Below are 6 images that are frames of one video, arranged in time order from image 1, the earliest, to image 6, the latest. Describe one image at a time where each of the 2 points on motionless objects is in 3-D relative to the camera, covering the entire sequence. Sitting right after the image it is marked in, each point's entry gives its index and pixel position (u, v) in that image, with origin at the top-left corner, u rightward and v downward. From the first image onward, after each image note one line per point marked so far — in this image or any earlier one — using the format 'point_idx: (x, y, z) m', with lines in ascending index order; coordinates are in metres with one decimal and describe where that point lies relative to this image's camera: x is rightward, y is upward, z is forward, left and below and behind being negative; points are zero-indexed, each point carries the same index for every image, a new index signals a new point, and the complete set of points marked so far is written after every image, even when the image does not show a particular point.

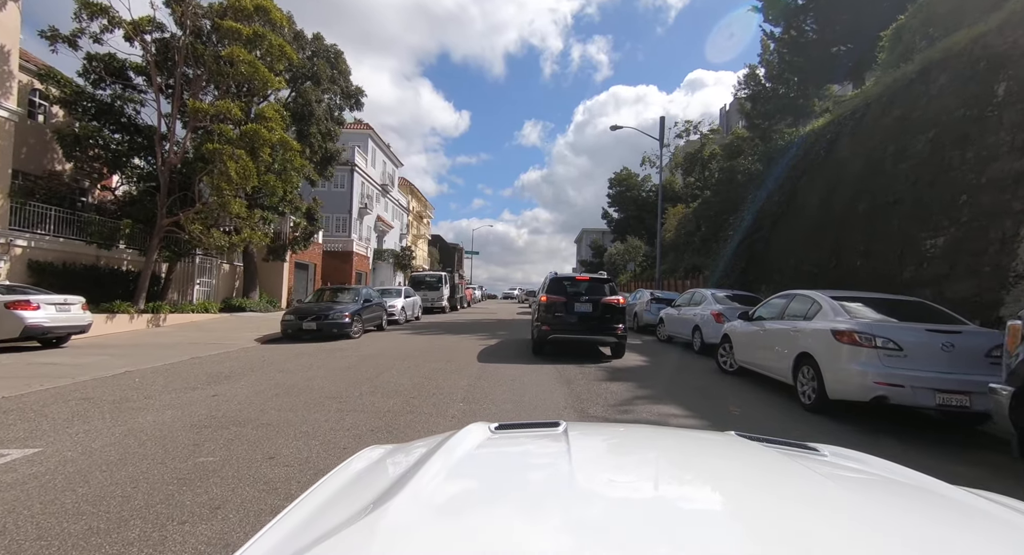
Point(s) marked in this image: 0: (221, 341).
0: (-6.4, -1.4, +11.6) m
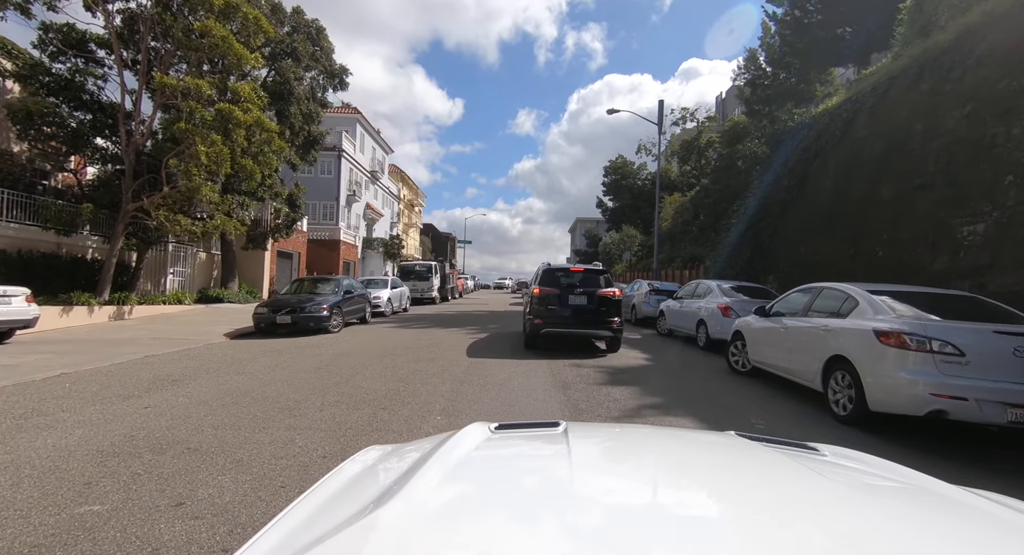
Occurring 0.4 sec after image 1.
0: (-6.6, -1.2, +10.9) m
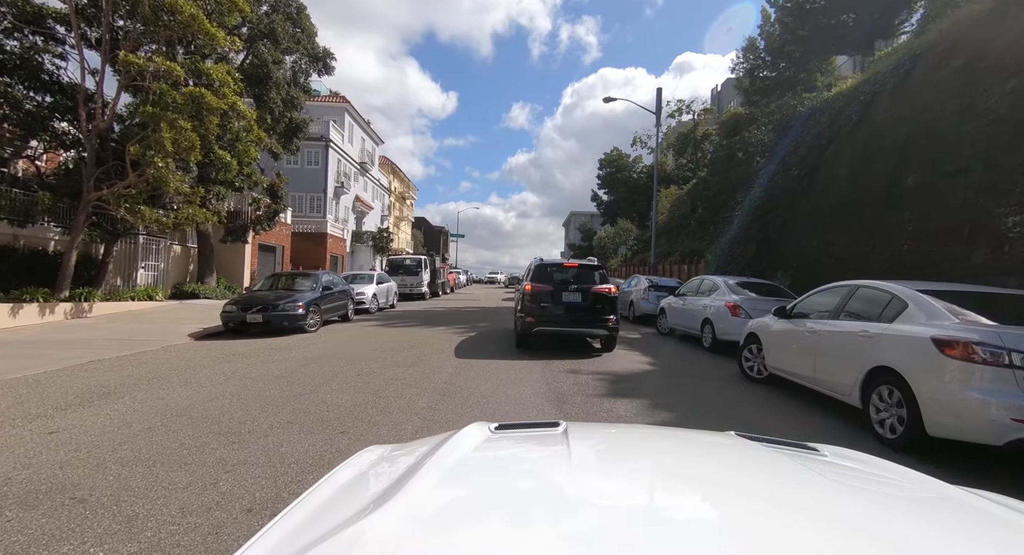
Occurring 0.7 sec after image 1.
0: (-6.8, -1.1, +10.1) m
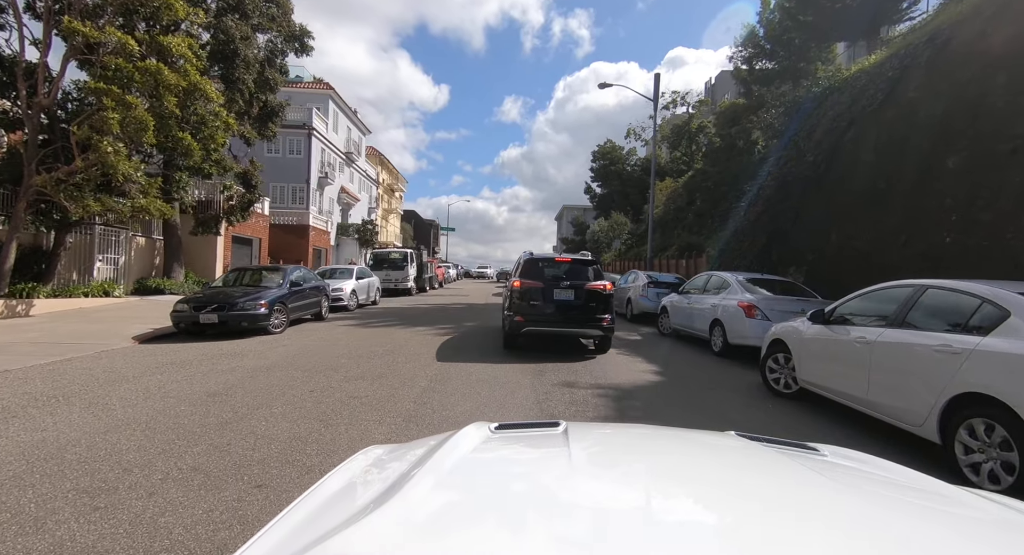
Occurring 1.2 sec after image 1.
0: (-7.0, -1.0, +9.2) m
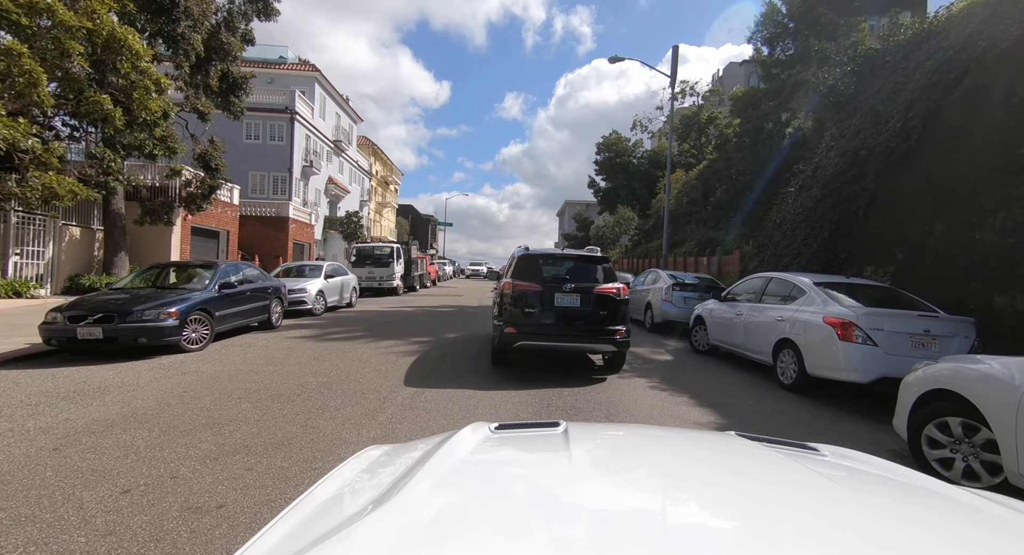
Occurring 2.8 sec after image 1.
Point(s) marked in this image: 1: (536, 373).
0: (-7.0, -1.0, +7.2) m
1: (+0.5, -1.5, +8.6) m
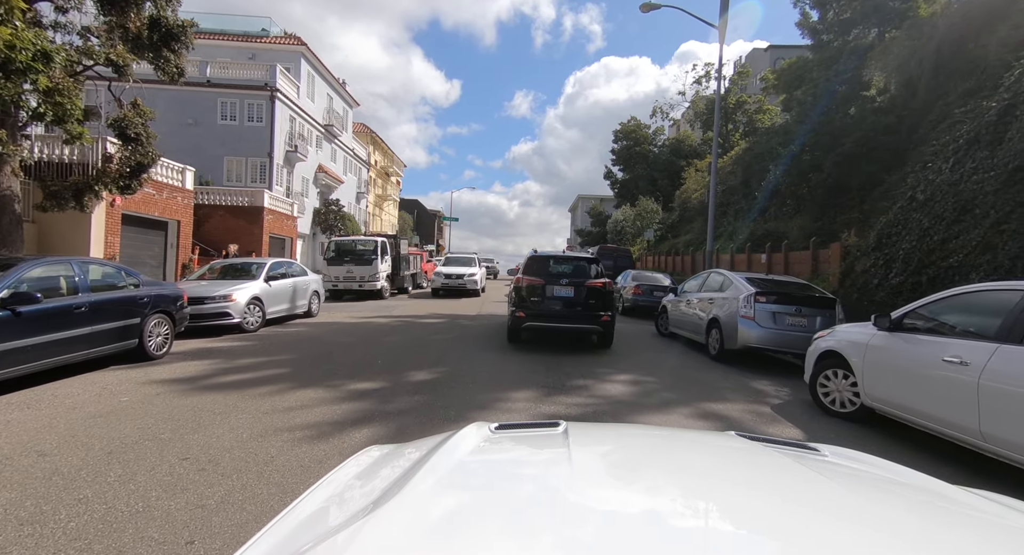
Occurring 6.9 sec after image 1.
0: (-7.0, -1.0, +4.4) m
1: (+0.5, -1.5, +5.6) m
